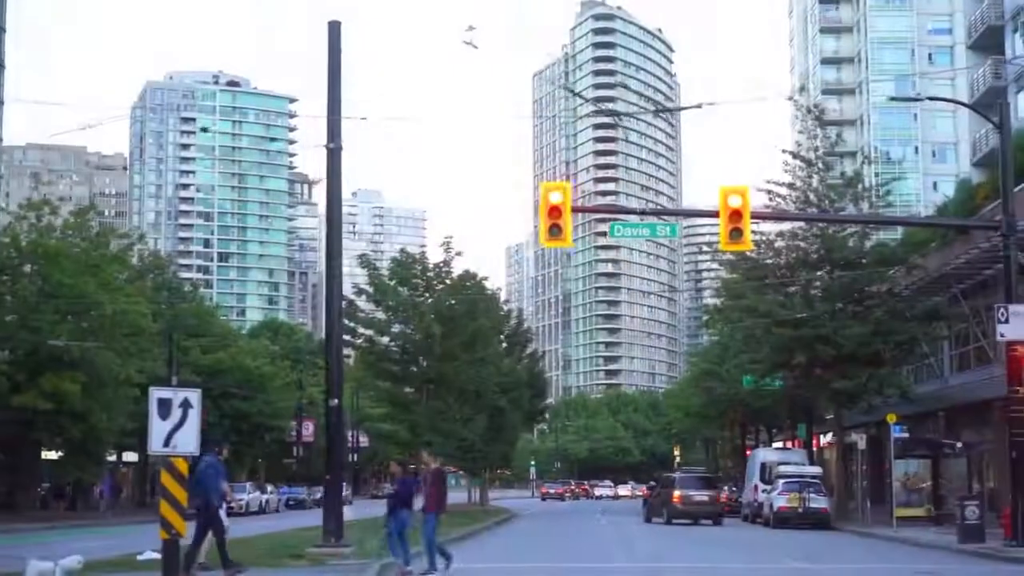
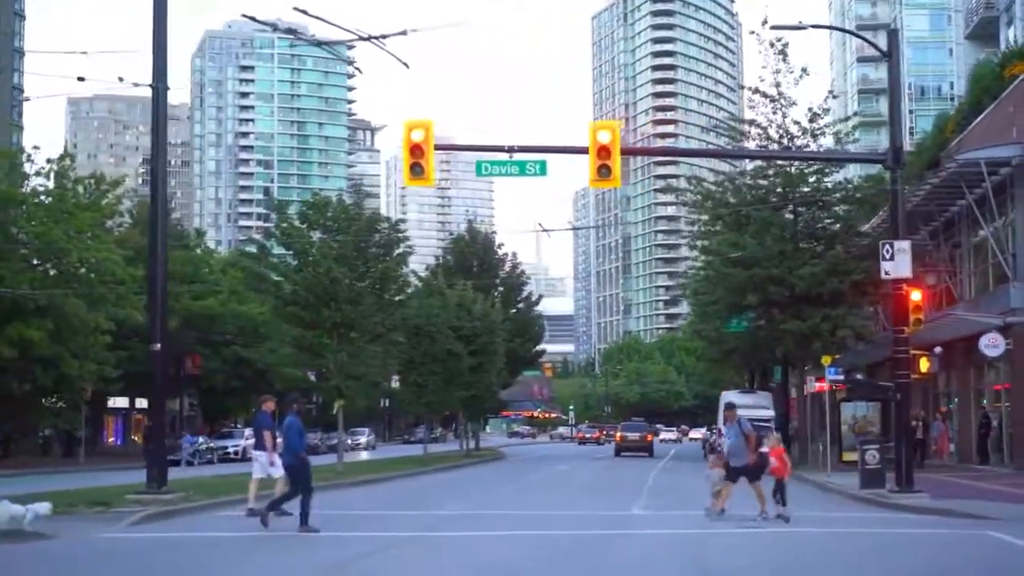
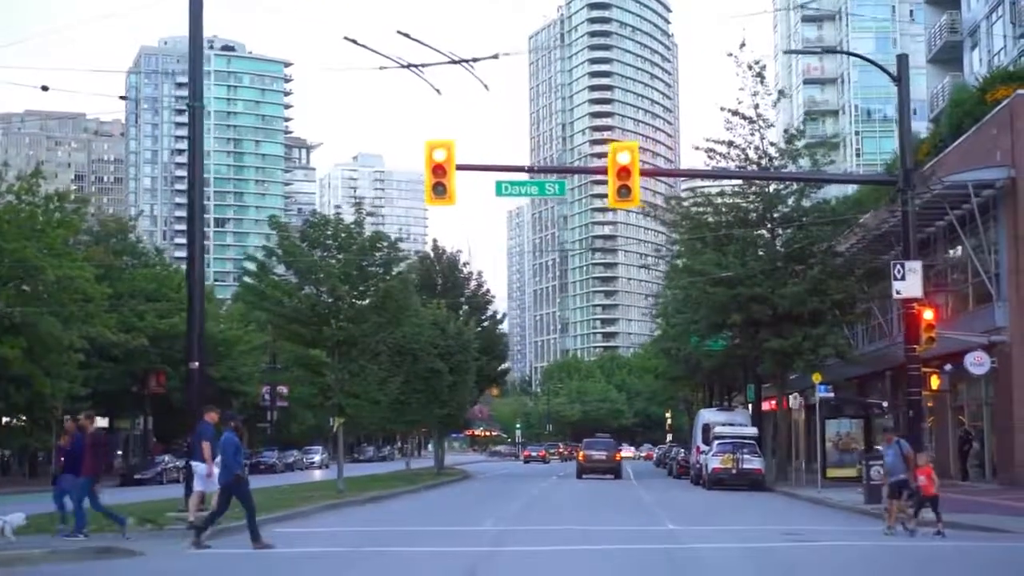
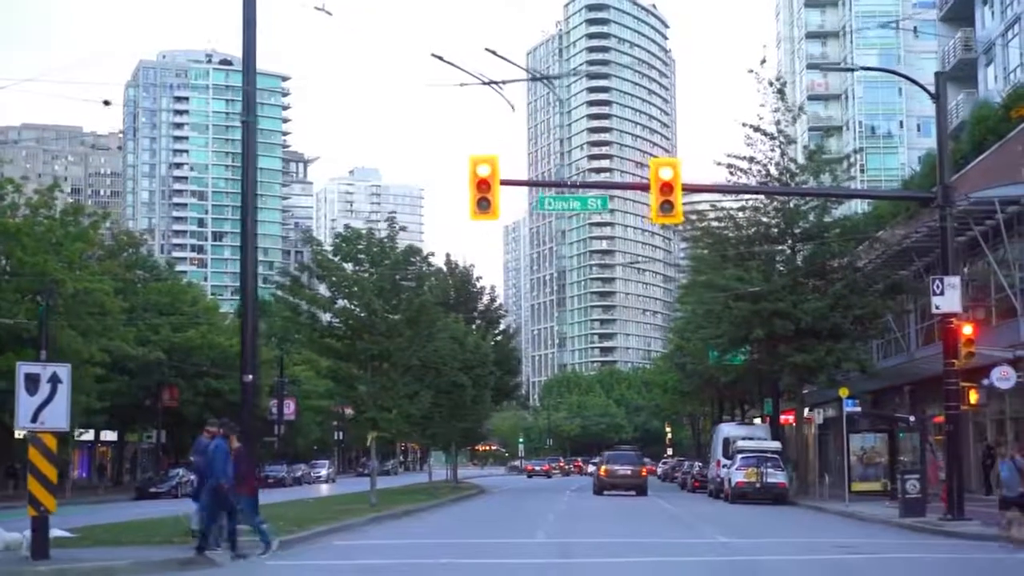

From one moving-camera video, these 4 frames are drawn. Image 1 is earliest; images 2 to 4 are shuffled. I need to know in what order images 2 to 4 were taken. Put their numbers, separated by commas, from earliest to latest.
4, 3, 2
